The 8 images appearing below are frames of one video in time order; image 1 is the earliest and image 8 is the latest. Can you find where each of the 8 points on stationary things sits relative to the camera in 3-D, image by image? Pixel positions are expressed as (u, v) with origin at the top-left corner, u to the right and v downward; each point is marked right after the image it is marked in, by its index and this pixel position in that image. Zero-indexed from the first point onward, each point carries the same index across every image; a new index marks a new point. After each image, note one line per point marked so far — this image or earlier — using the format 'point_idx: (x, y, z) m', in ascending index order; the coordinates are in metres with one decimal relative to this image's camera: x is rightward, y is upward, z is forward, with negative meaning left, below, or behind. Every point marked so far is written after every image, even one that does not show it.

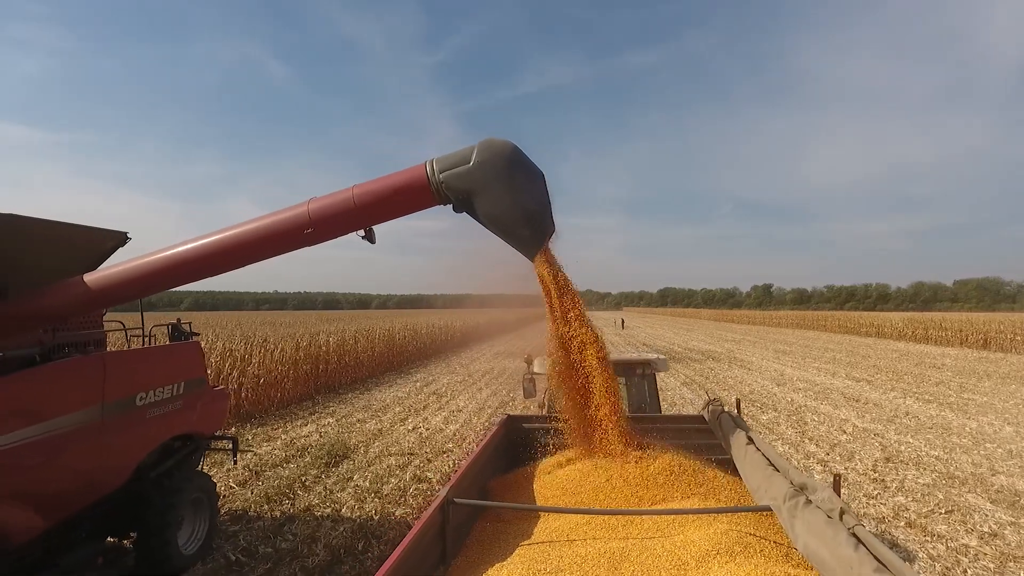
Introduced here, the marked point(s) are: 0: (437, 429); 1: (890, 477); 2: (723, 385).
0: (-1.0, -1.9, +7.4) m
1: (+3.6, -1.8, +5.2) m
2: (+4.3, -2.0, +11.1) m
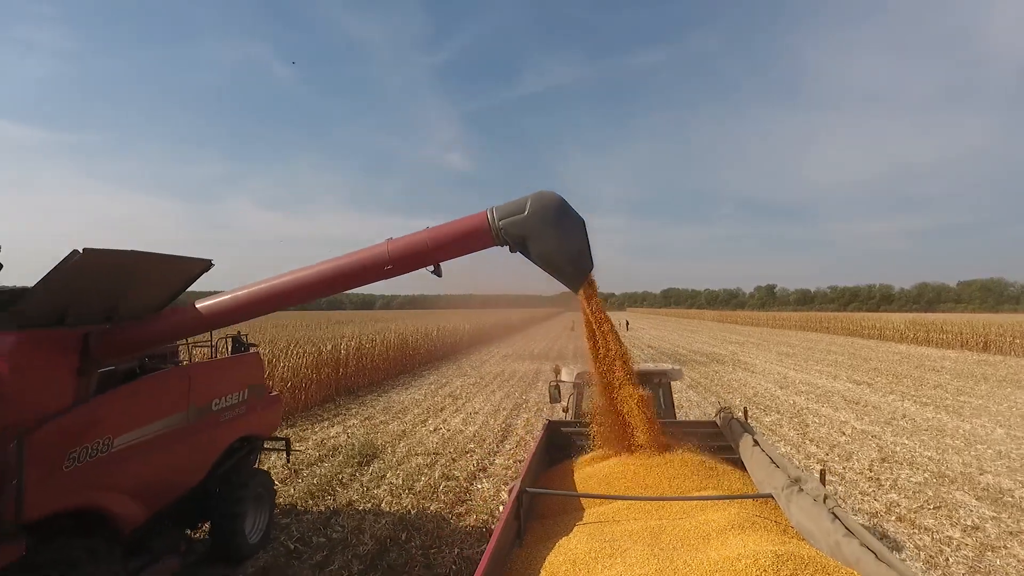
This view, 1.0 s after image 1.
0: (-0.8, -2.0, +7.8) m
1: (+3.8, -1.9, +5.6) m
2: (+4.5, -2.1, +11.5) m
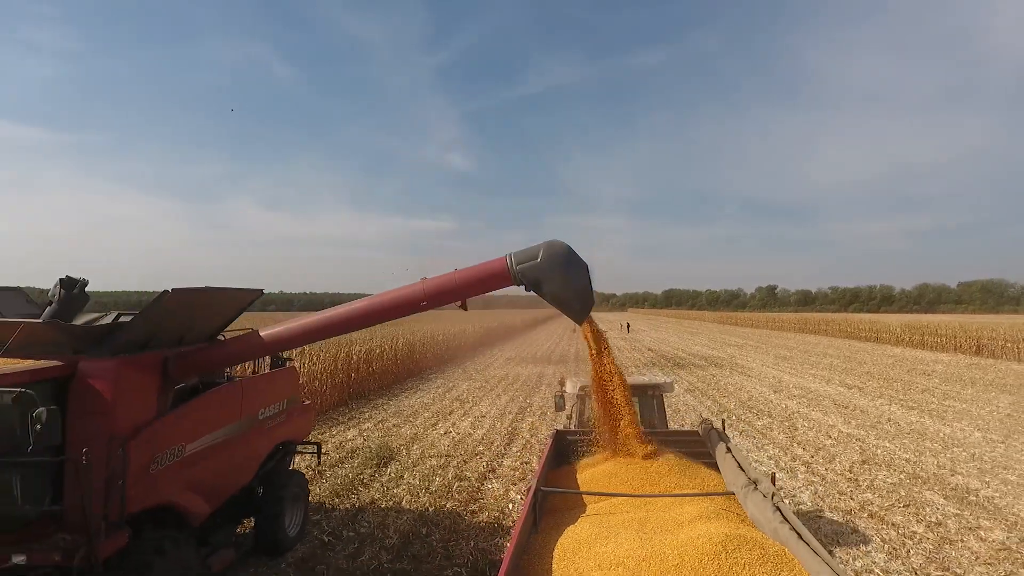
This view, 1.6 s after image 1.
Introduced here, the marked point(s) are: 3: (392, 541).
0: (-0.7, -2.2, +8.3) m
1: (+3.9, -2.1, +6.1) m
2: (+4.6, -2.3, +11.9) m
3: (-1.0, -2.1, +4.5) m
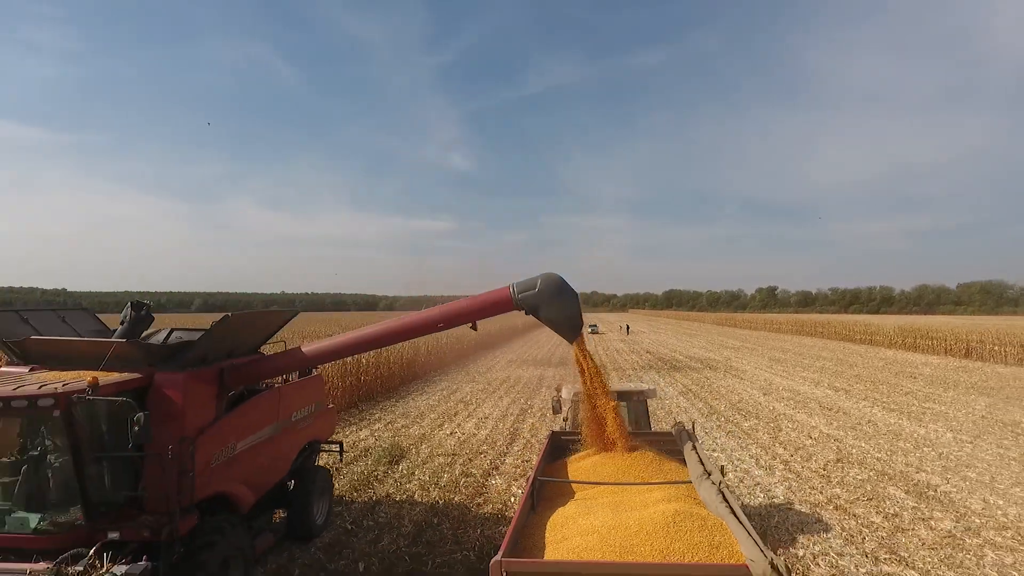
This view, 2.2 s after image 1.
0: (-0.7, -2.4, +8.9) m
1: (+3.9, -2.2, +6.6) m
2: (+4.6, -2.4, +12.5) m
3: (-1.0, -2.2, +5.0) m
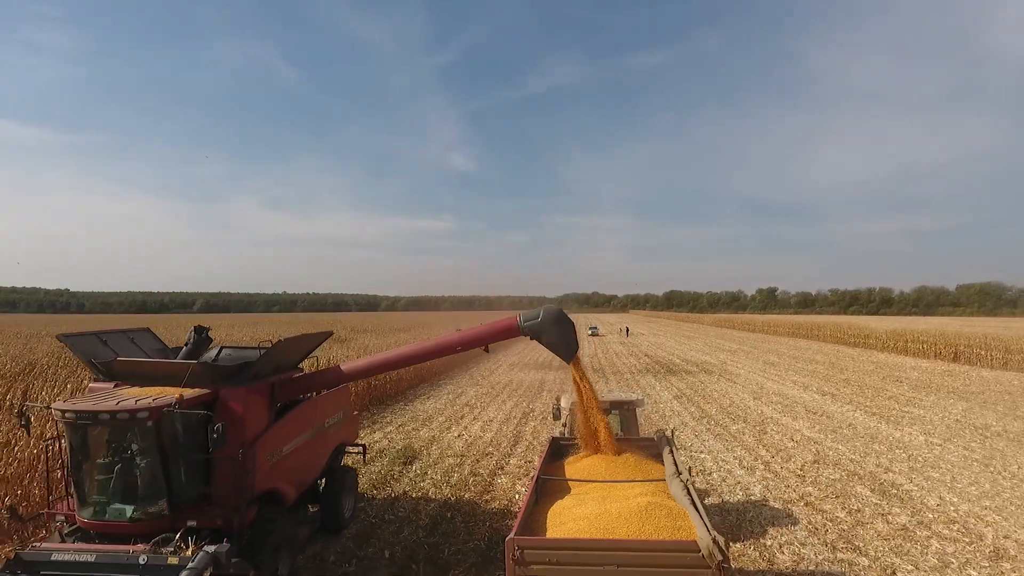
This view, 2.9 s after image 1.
0: (-0.6, -2.6, +9.5) m
1: (+4.0, -2.5, +7.3) m
2: (+4.7, -2.6, +13.1) m
3: (-0.9, -2.4, +5.7) m
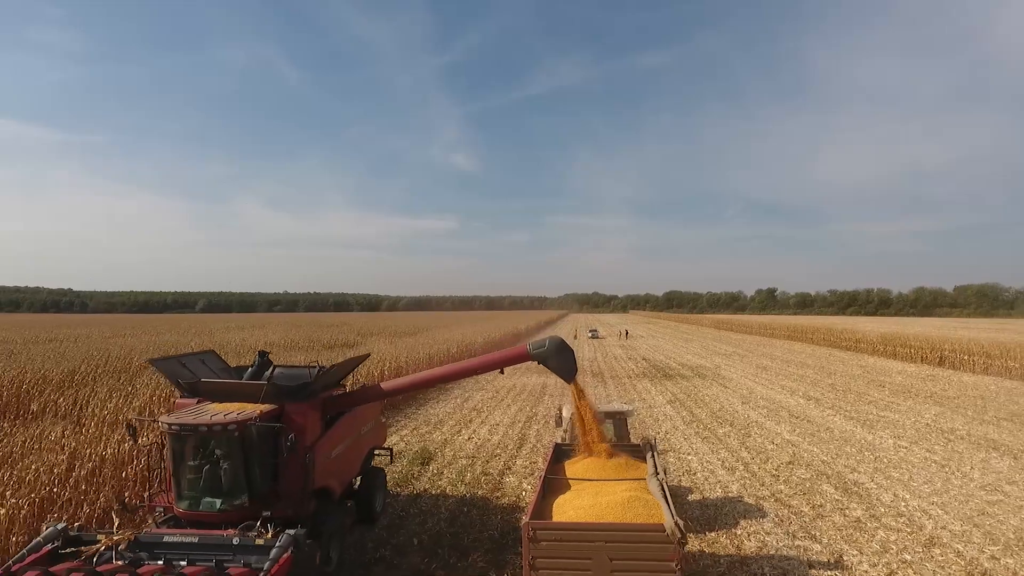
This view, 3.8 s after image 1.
0: (-0.5, -2.9, +10.4) m
1: (+4.1, -2.8, +8.2) m
2: (+4.8, -2.9, +14.0) m
3: (-0.8, -2.7, +6.6) m
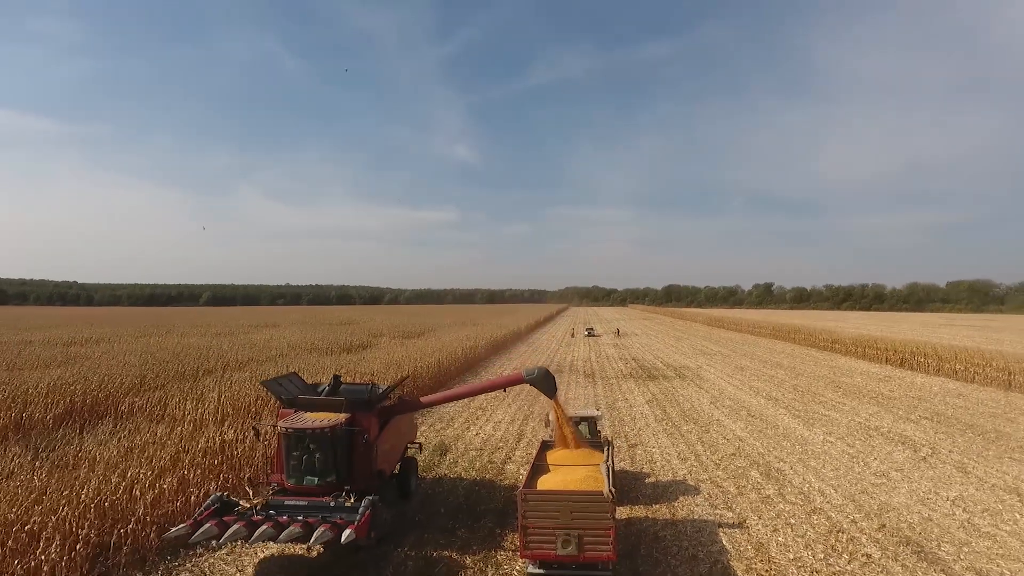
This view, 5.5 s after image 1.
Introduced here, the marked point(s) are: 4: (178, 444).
0: (-0.5, -3.4, +12.7) m
1: (+4.1, -3.3, +10.4) m
2: (+4.8, -3.4, +16.3) m
3: (-0.8, -3.3, +8.9) m
4: (-5.8, -2.7, +9.5) m
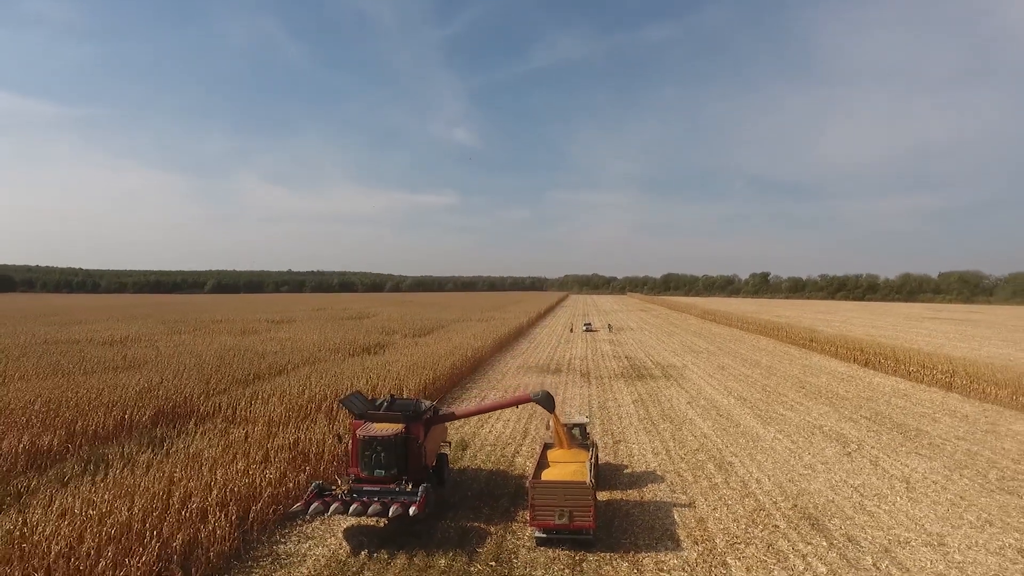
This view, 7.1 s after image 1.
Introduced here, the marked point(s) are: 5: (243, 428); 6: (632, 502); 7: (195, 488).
0: (-0.3, -4.0, +15.4) m
1: (+4.3, -4.1, +13.2) m
2: (+5.0, -4.0, +19.0) m
3: (-0.6, -4.1, +11.6) m
4: (-5.6, -3.4, +12.3) m
5: (-6.6, -3.4, +13.4) m
6: (+2.3, -4.0, +10.4) m
7: (-5.4, -3.4, +9.3) m
